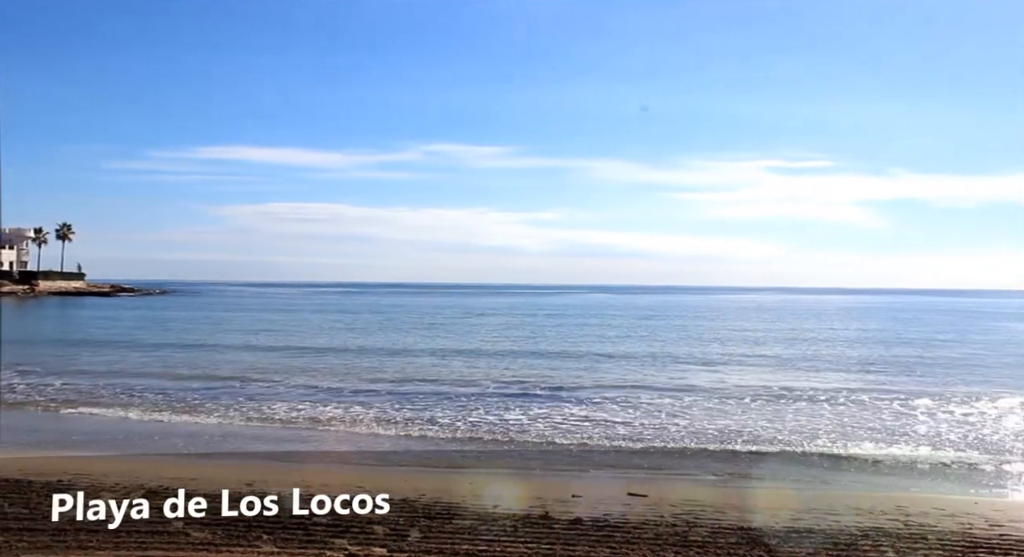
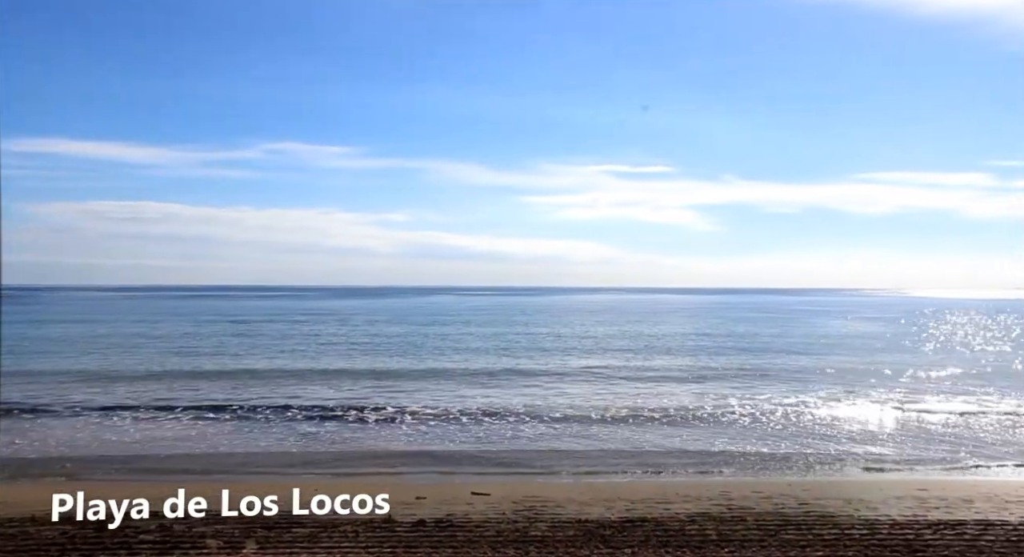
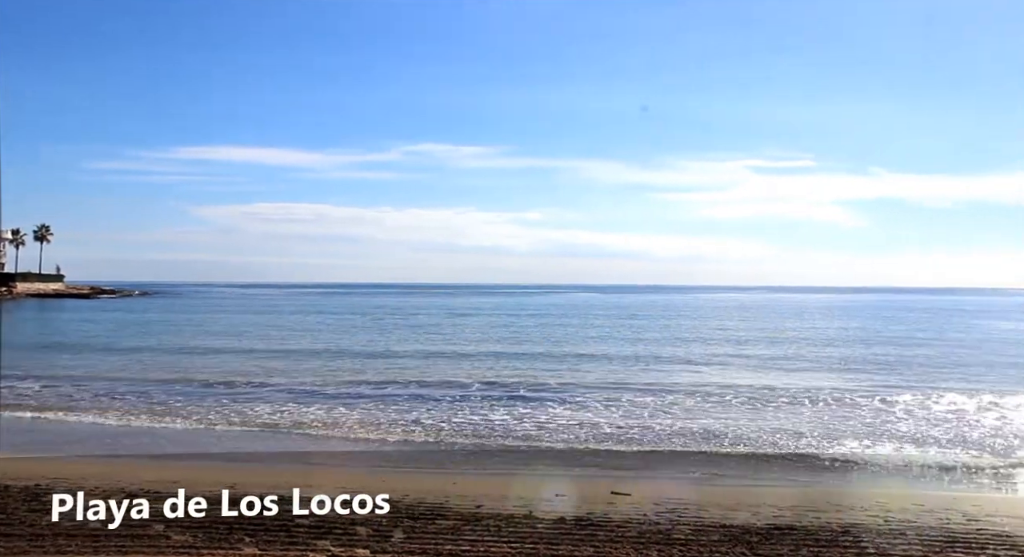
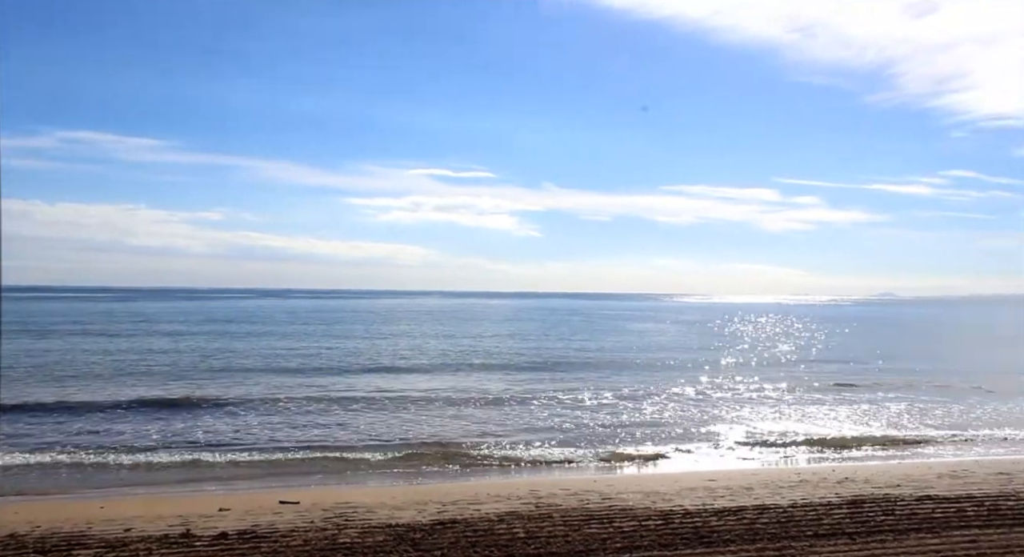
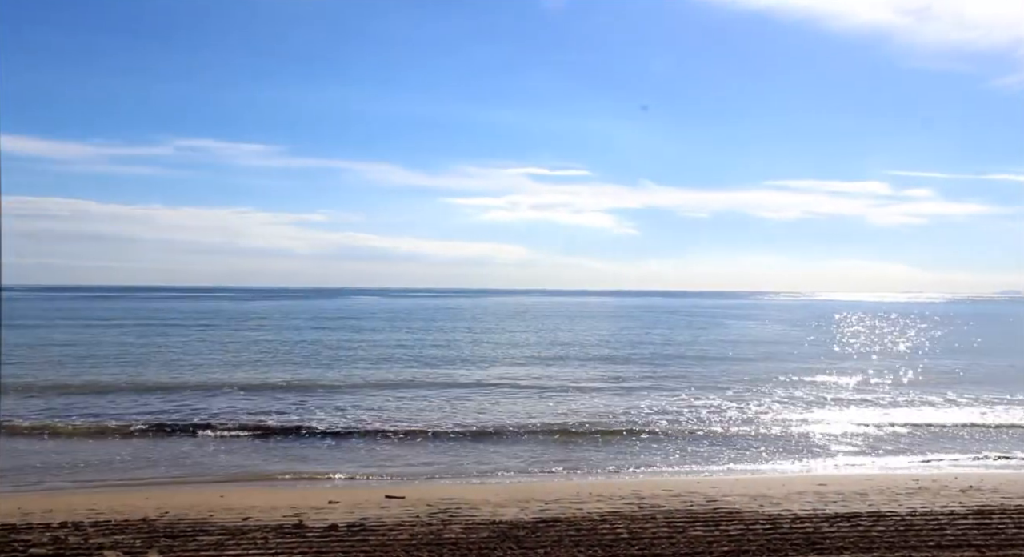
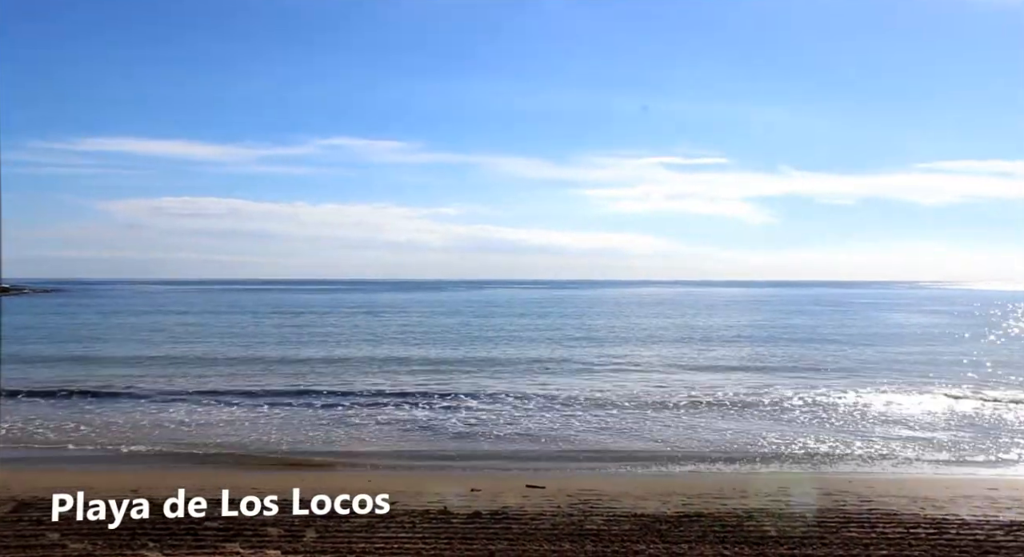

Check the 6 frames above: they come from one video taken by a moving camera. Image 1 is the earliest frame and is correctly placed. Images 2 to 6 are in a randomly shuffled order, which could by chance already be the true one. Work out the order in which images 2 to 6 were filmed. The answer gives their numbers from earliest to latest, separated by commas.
3, 6, 2, 5, 4
